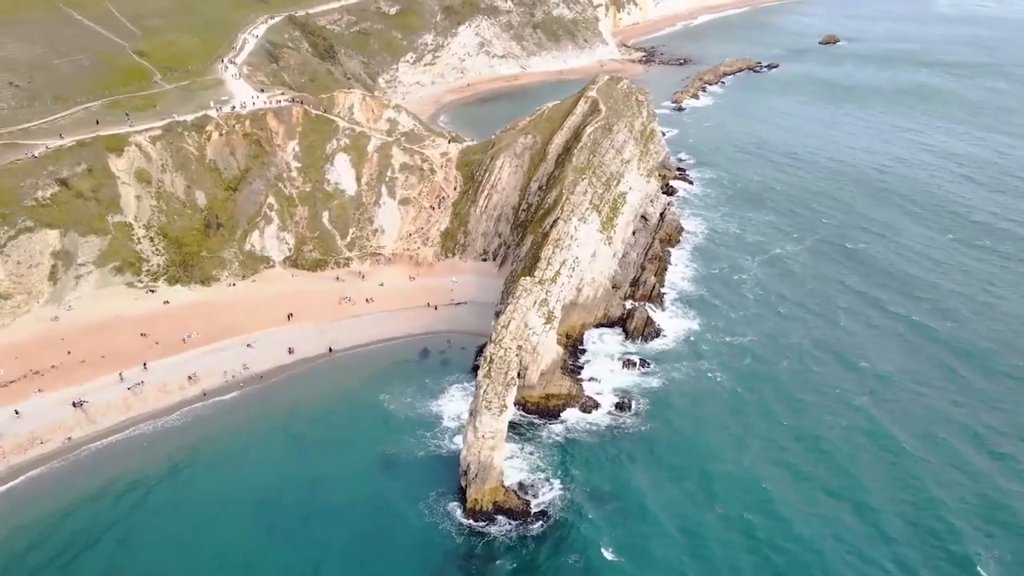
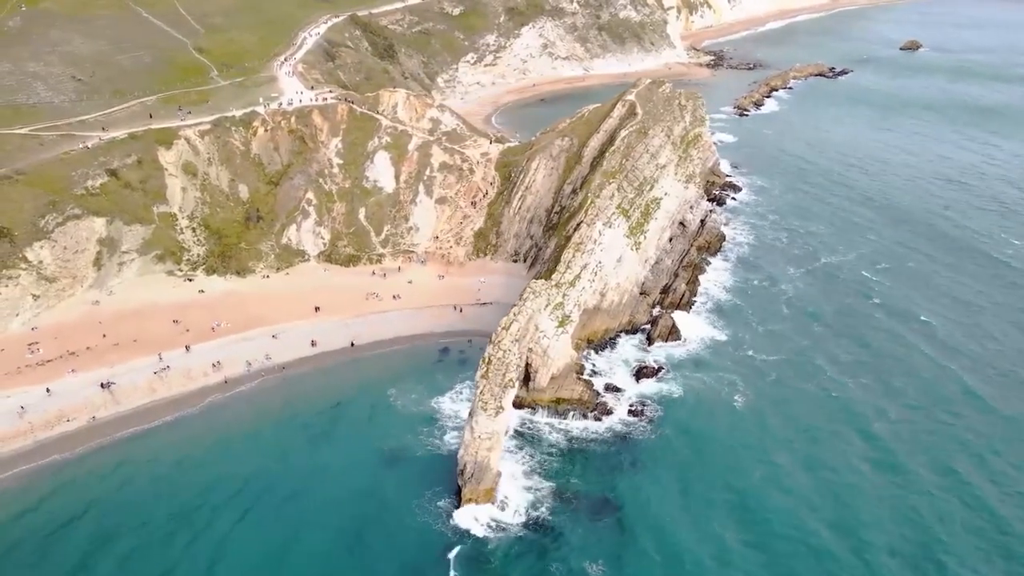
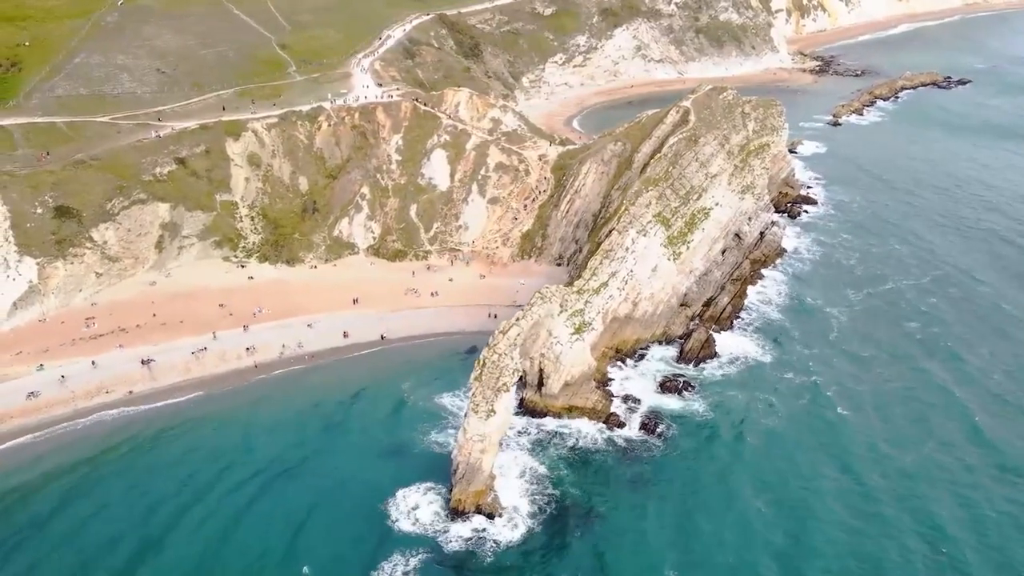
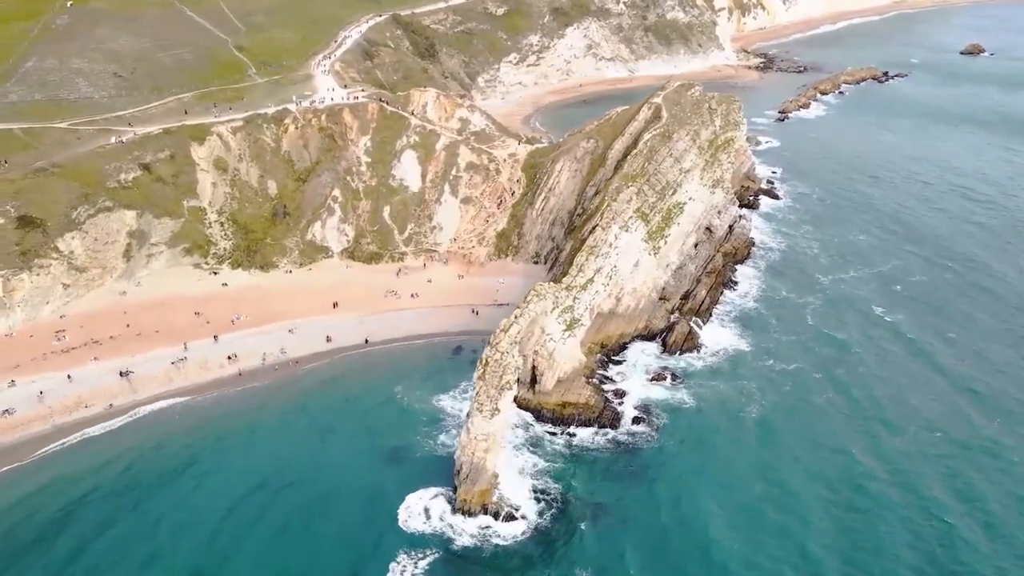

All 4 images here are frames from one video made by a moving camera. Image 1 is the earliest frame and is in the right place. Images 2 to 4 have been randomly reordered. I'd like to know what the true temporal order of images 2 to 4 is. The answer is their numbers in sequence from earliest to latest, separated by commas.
2, 4, 3
